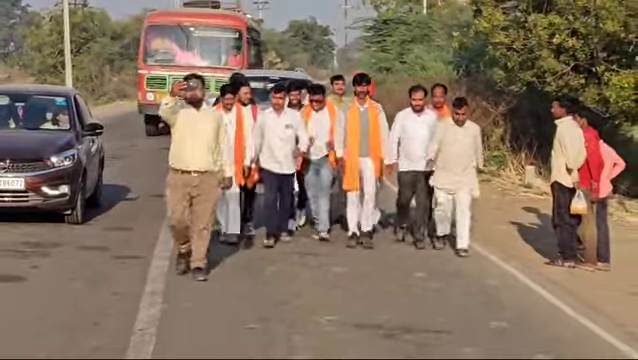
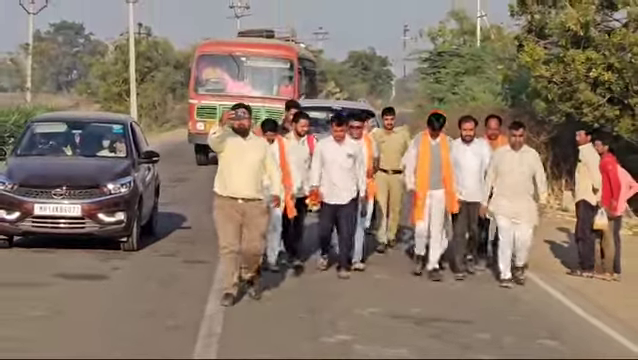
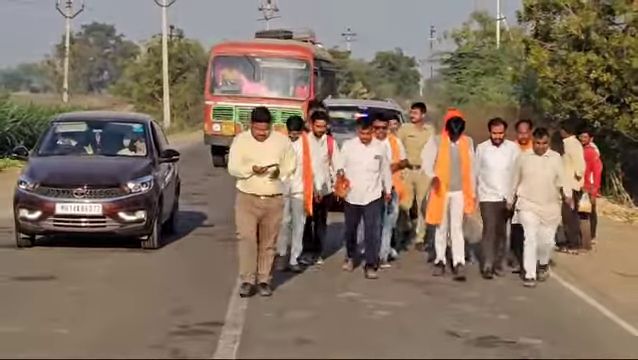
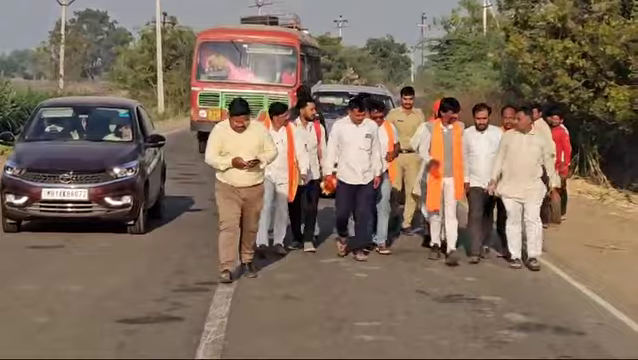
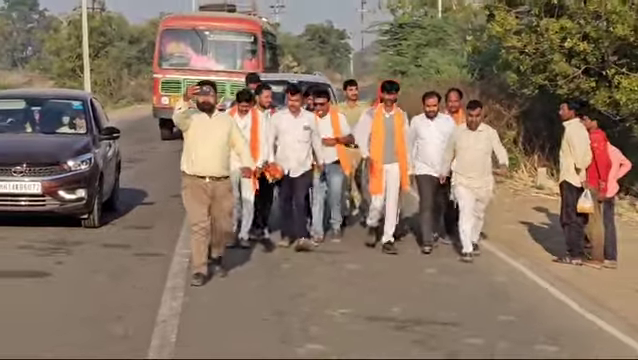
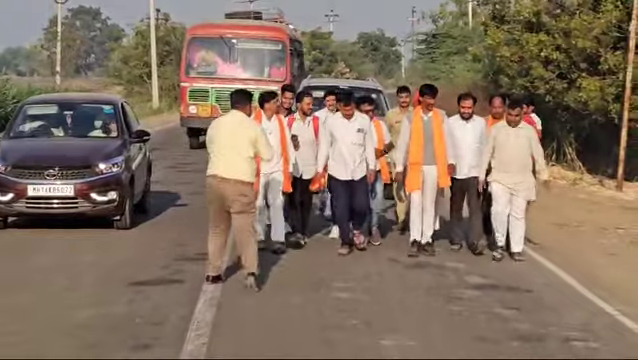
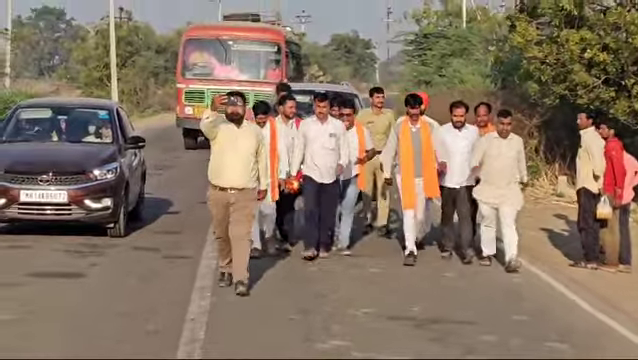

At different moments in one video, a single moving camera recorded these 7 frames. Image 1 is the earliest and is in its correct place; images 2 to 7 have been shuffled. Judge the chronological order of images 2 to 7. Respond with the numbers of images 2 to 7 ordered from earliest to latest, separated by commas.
5, 7, 2, 3, 4, 6
